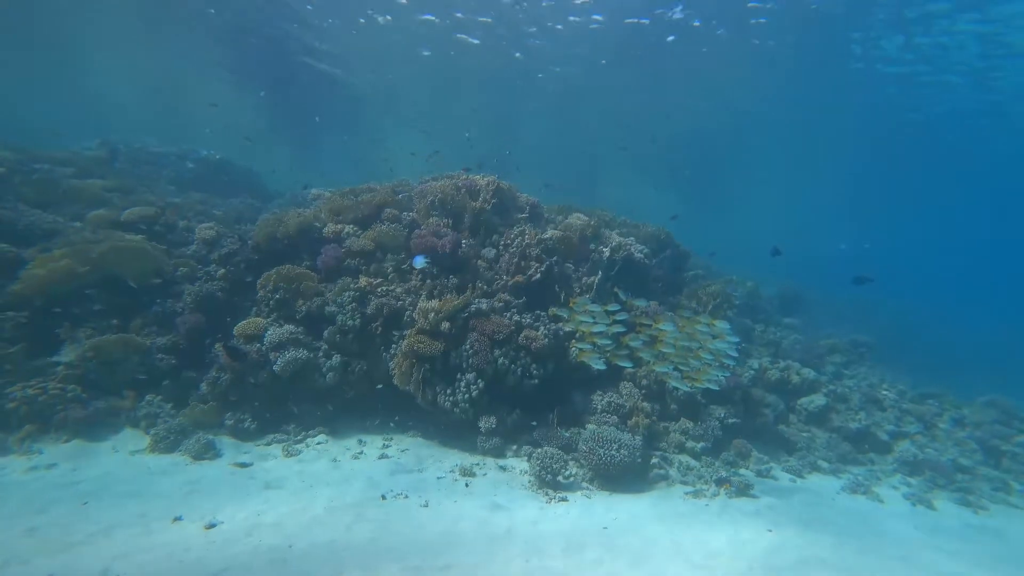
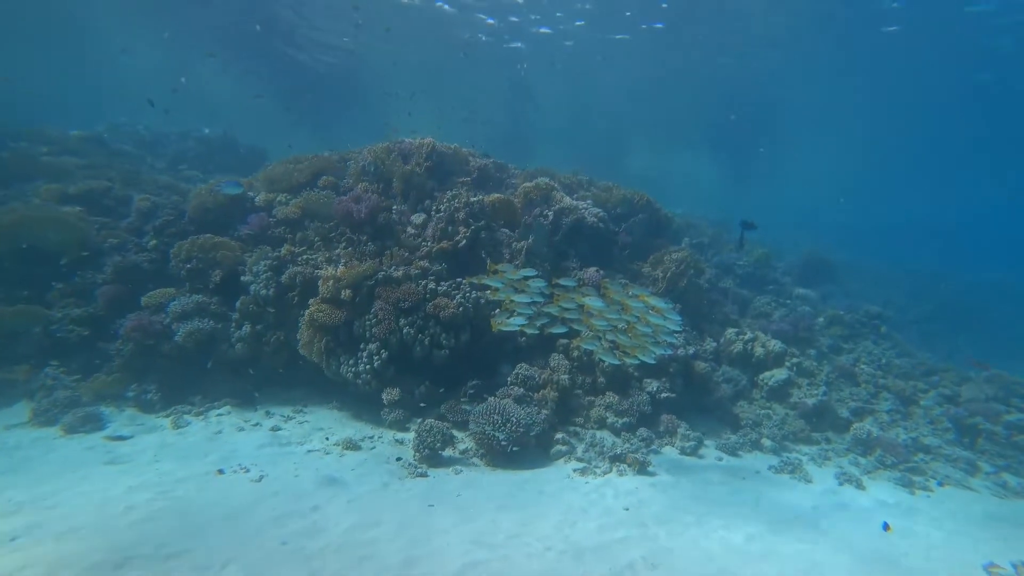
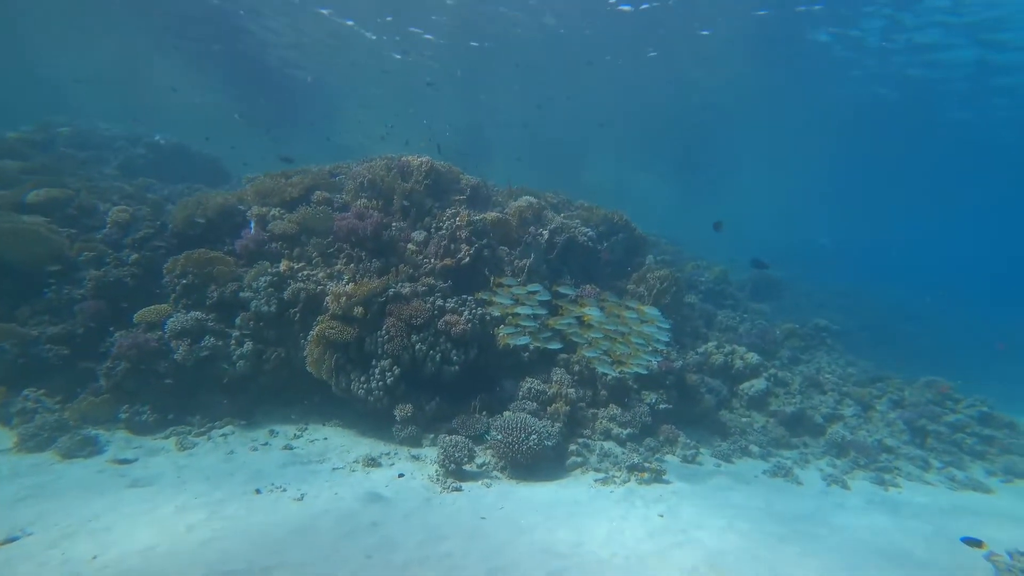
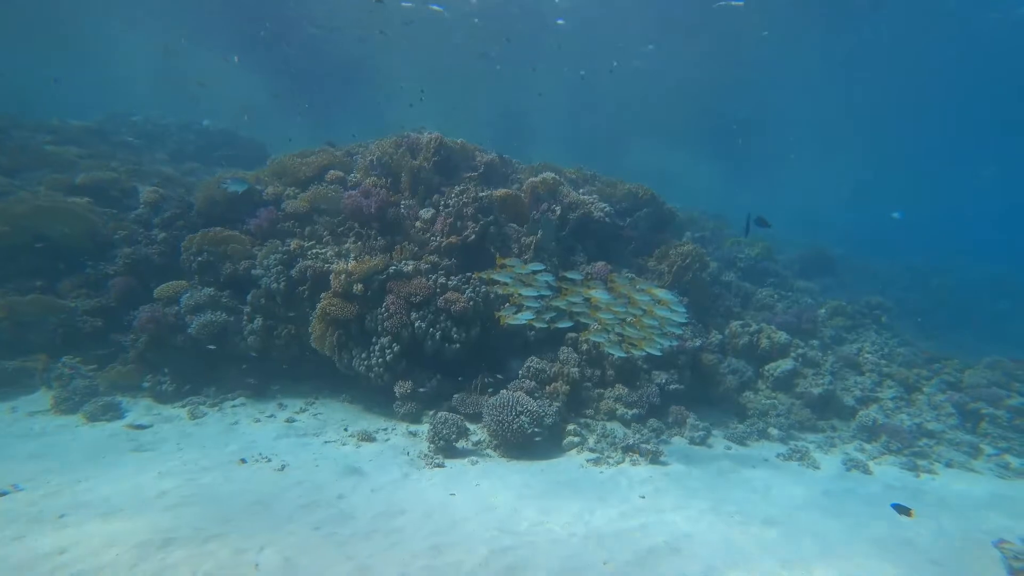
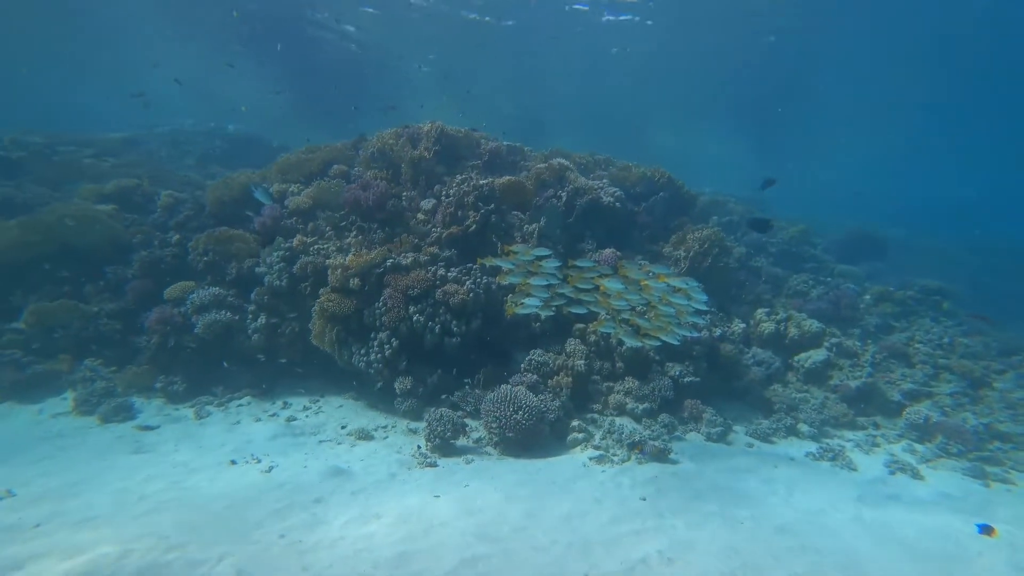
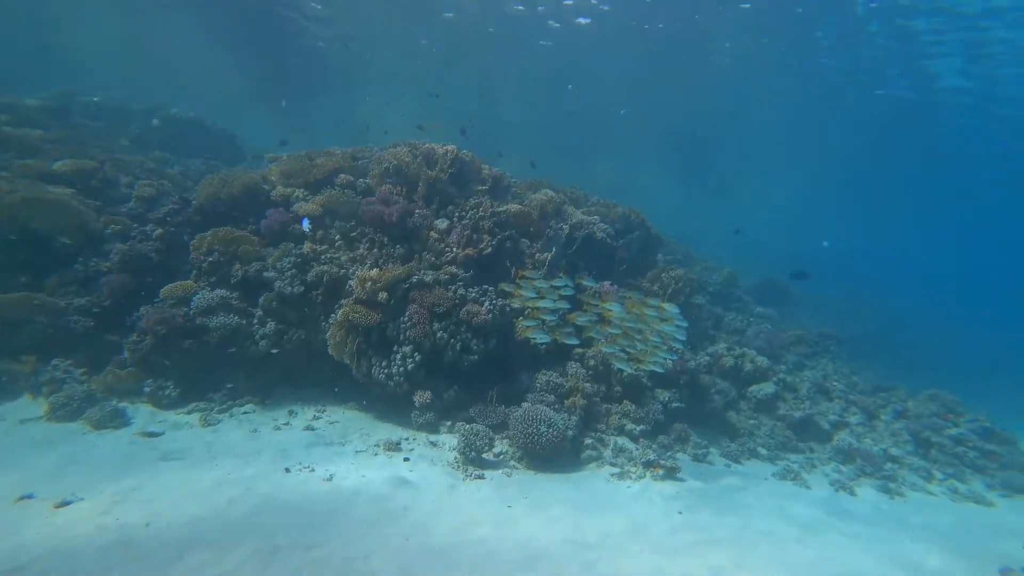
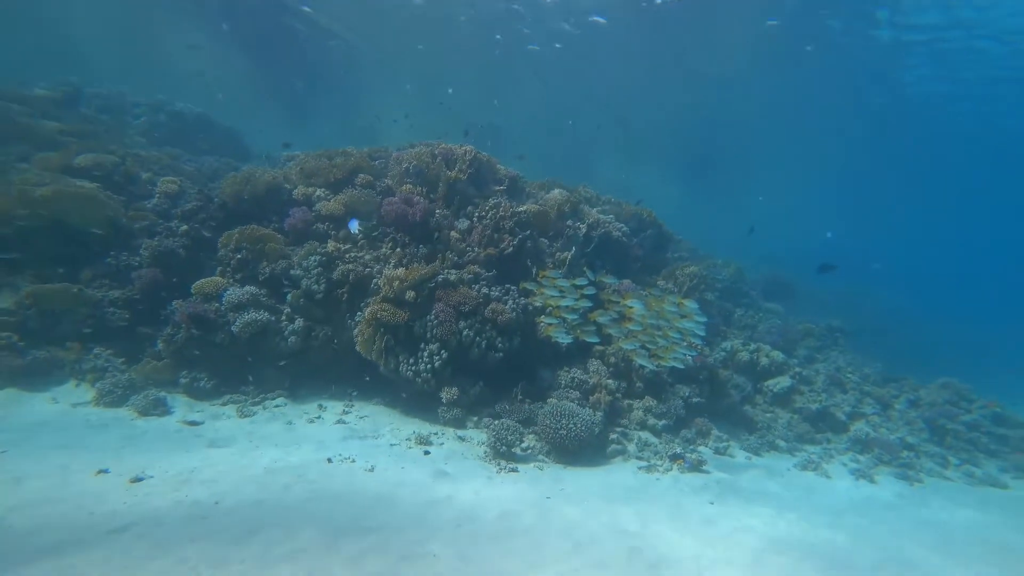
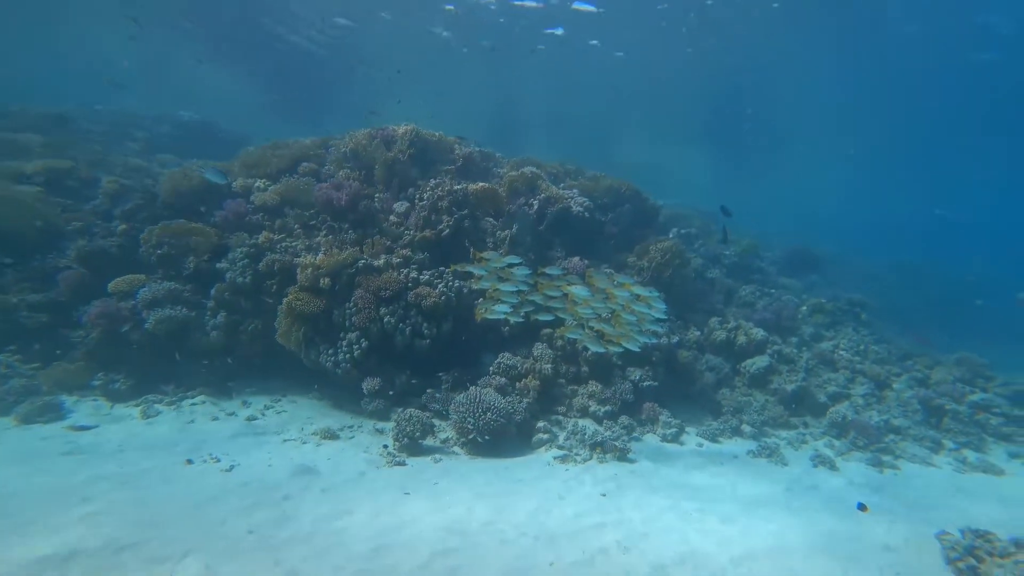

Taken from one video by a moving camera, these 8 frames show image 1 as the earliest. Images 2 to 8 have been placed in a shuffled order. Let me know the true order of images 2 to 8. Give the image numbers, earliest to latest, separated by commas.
7, 6, 3, 4, 2, 8, 5
